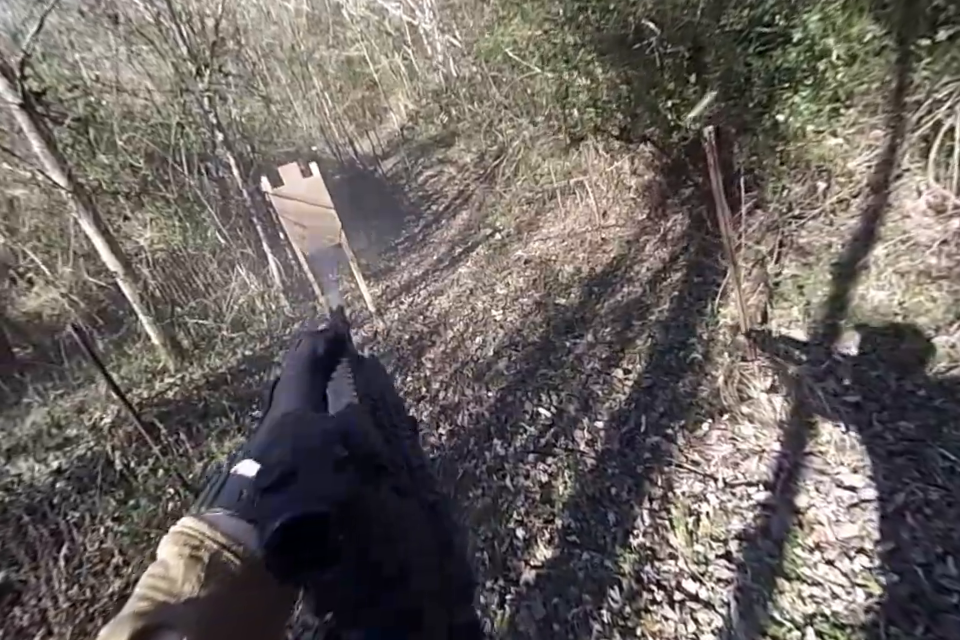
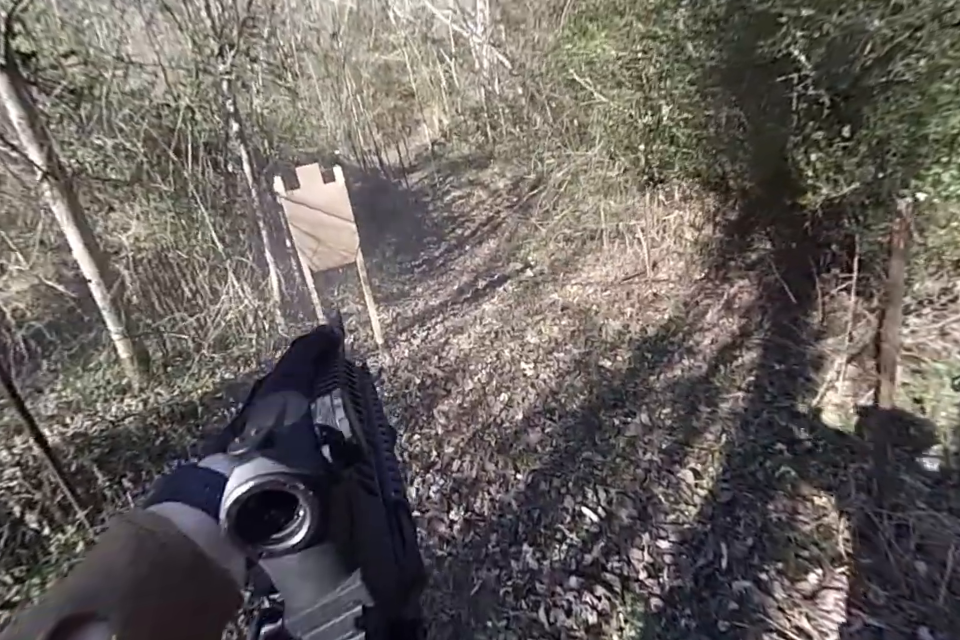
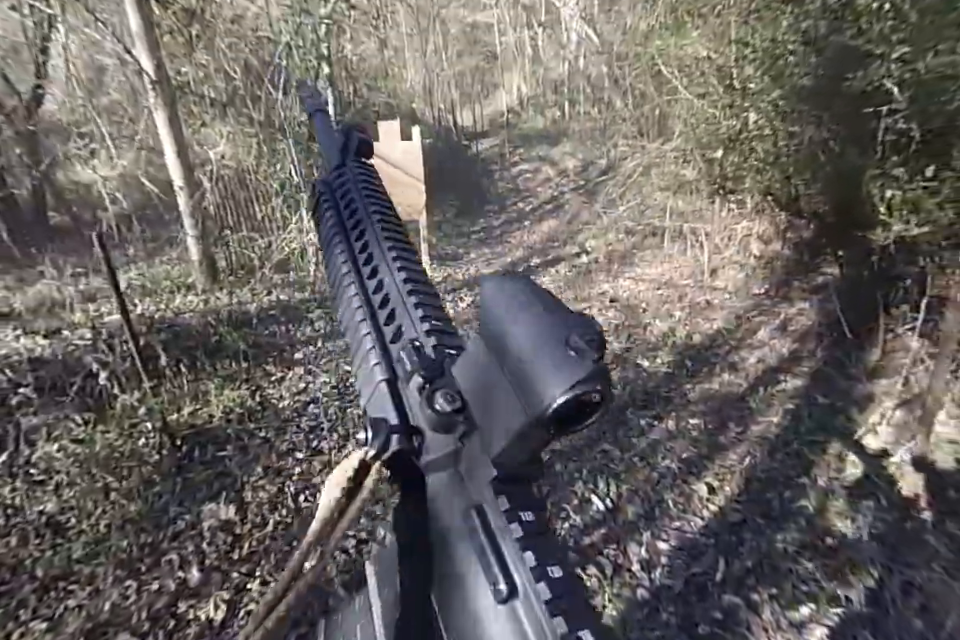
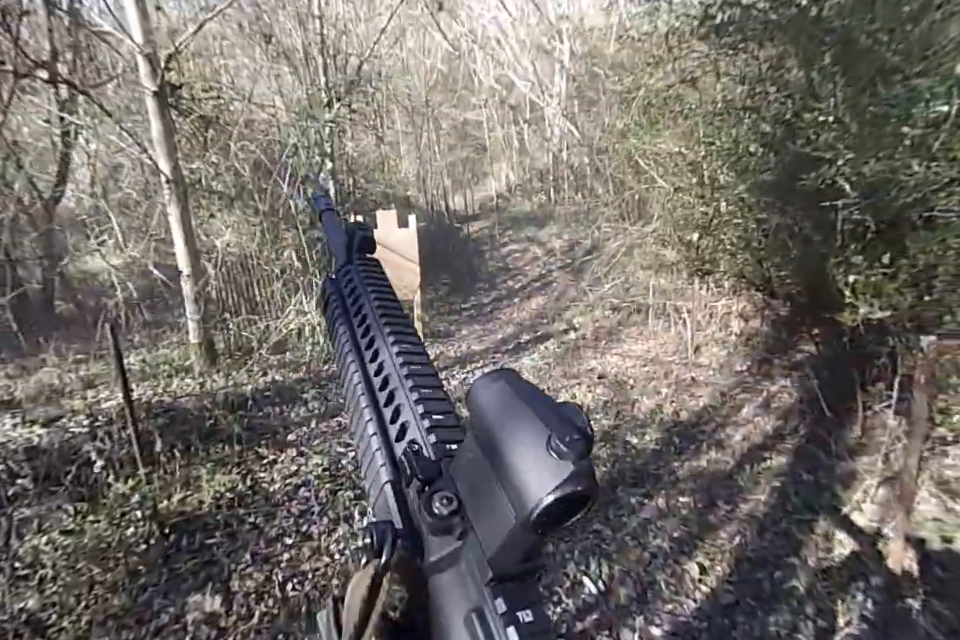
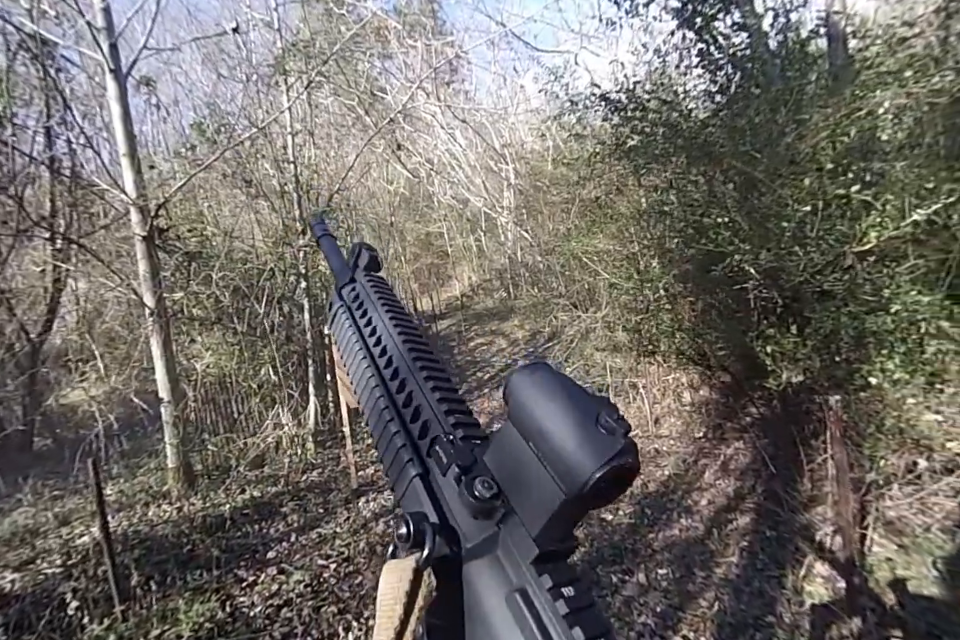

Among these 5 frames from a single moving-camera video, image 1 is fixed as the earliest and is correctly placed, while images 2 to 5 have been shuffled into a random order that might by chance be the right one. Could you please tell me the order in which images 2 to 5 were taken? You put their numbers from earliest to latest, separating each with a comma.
2, 3, 4, 5
